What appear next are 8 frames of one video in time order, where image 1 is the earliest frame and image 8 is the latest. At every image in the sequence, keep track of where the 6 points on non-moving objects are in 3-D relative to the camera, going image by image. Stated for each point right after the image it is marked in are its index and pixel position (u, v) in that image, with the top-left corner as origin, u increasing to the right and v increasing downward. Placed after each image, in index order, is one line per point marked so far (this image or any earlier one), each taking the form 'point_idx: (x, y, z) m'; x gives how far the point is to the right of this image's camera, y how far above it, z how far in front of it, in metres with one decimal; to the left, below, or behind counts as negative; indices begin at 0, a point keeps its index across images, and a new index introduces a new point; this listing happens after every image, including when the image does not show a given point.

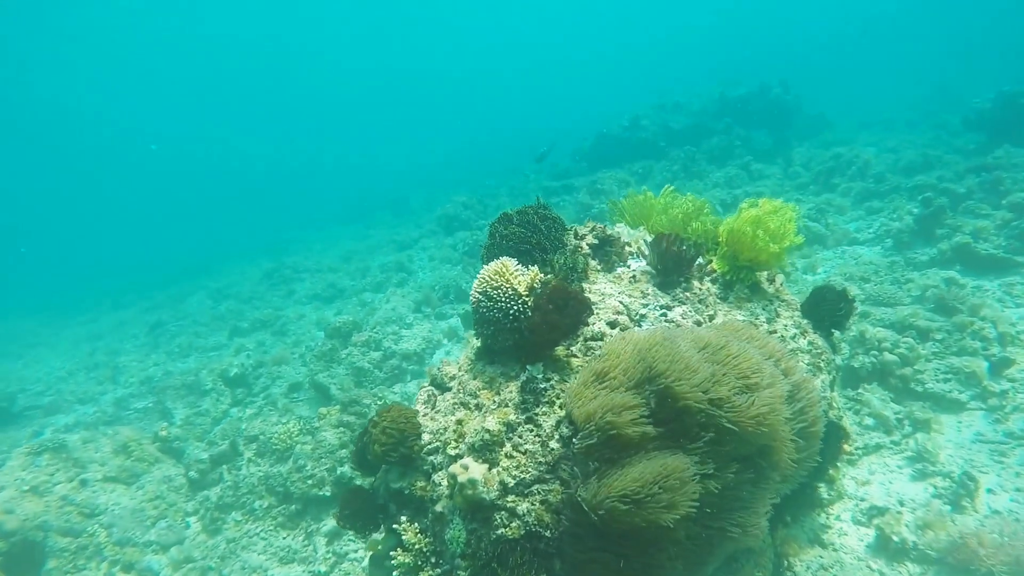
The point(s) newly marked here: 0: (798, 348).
0: (+3.5, -0.8, +6.1) m
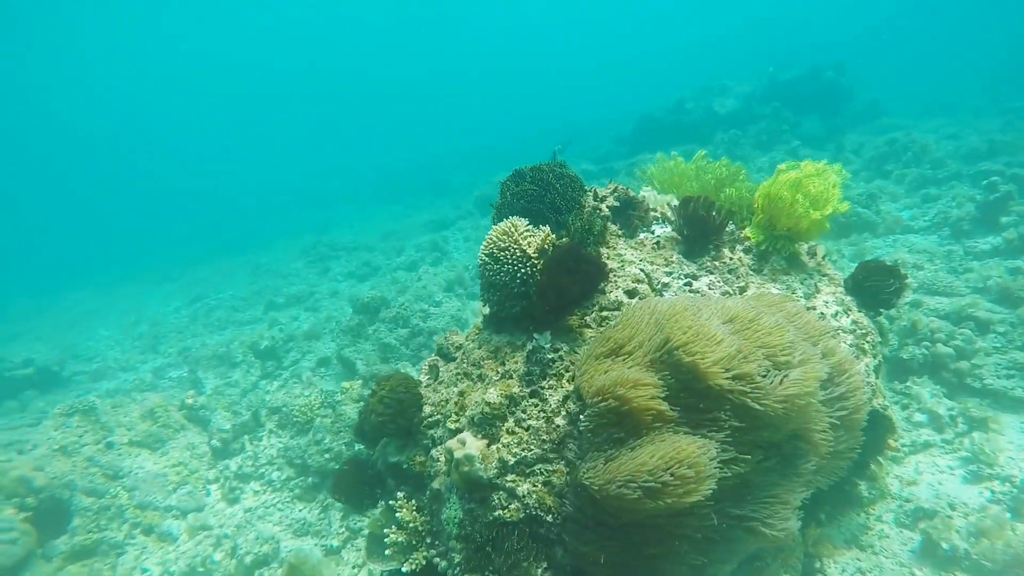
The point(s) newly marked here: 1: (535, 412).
0: (+3.6, -0.4, +5.4) m
1: (+0.2, -1.2, +4.7) m
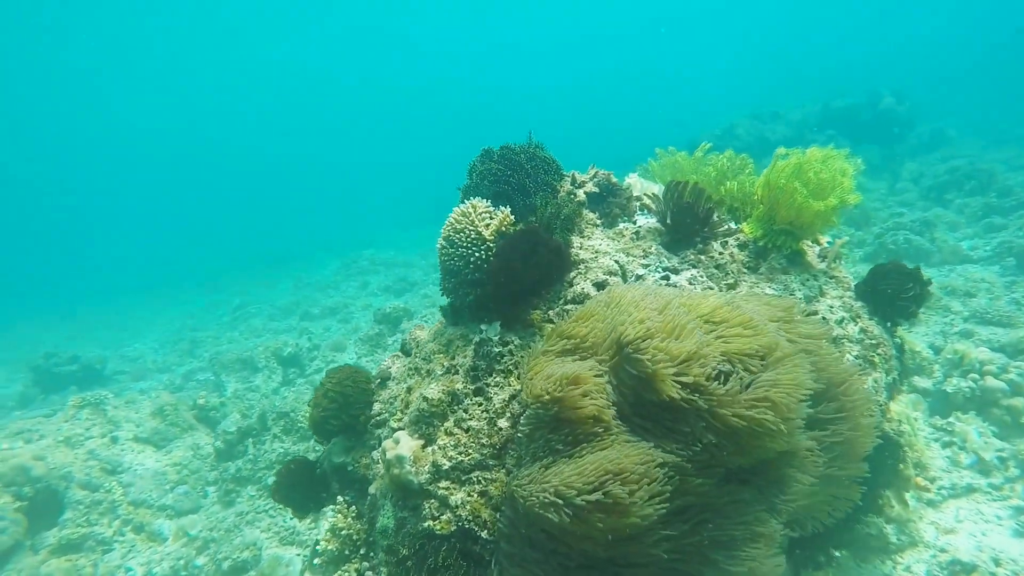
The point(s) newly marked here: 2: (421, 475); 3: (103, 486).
0: (+3.1, -0.5, +4.7) m
1: (-0.3, -1.1, +4.2) m
2: (-0.8, -1.5, +4.1) m
3: (-9.7, -4.7, +11.6) m
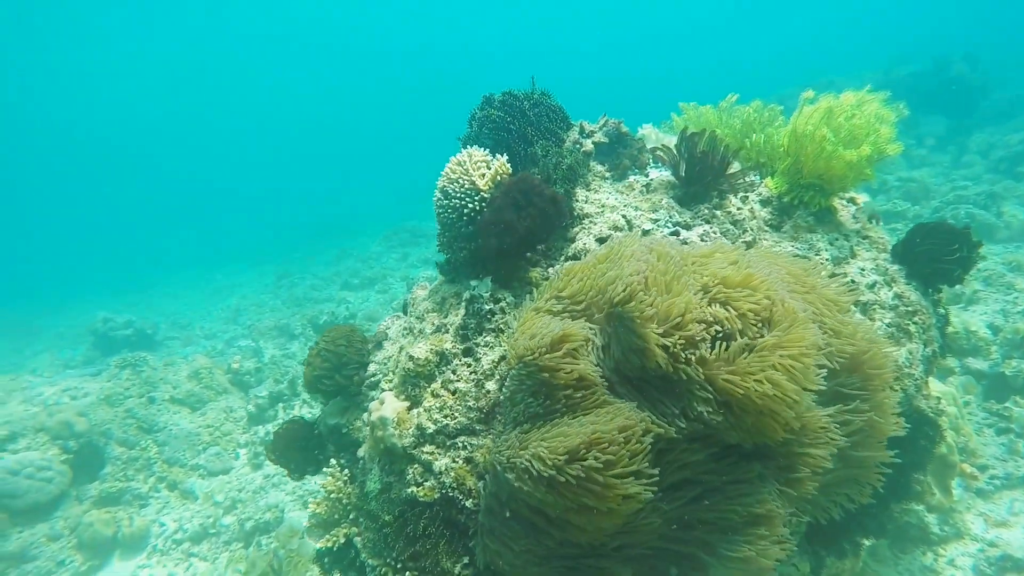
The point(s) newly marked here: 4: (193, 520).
0: (+3.1, -0.1, +4.1) m
1: (-0.4, -0.7, +4.0) m
2: (-0.9, -1.2, +3.9) m
3: (-9.3, -3.9, +12.2) m
4: (-6.5, -4.8, +10.1) m
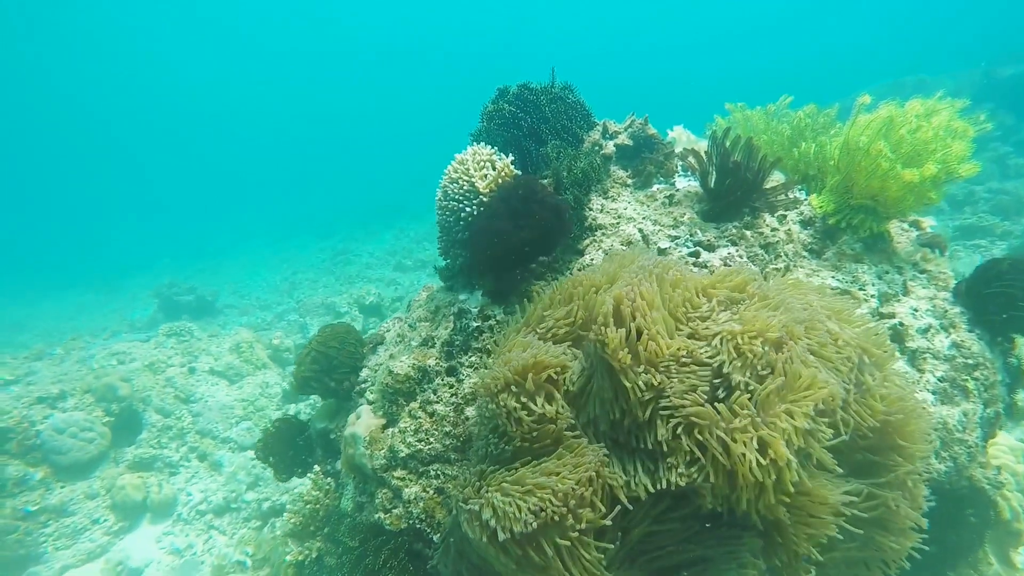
0: (+3.0, -0.4, +3.5) m
1: (-0.5, -0.8, +3.6) m
2: (-1.0, -1.3, +3.6) m
3: (-8.8, -3.3, +12.7) m
4: (-6.3, -4.4, +10.4) m
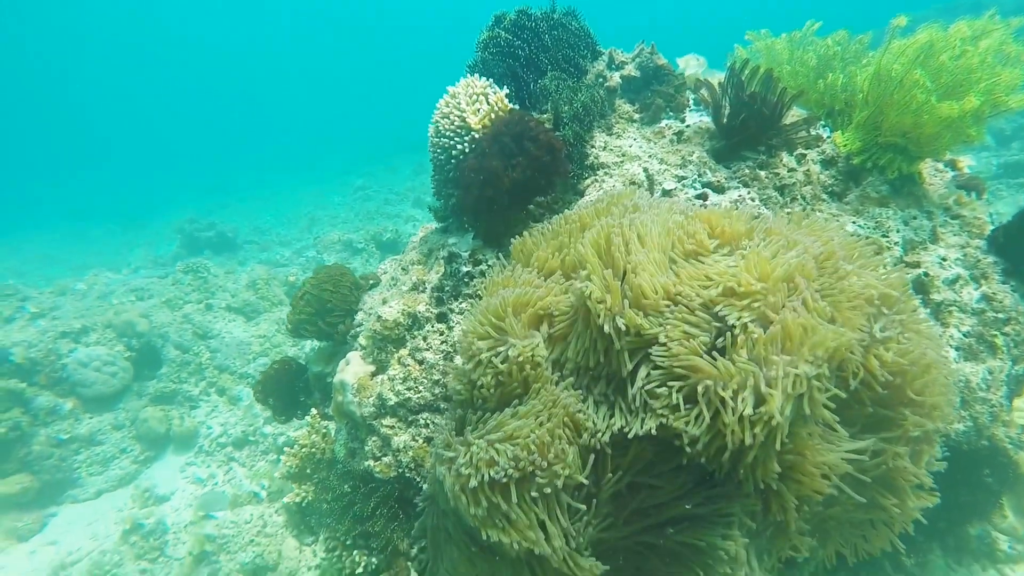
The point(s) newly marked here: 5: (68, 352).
0: (+2.9, -0.1, +3.2) m
1: (-0.6, -0.4, +3.5) m
2: (-1.1, -0.9, +3.6) m
3: (-8.6, -1.7, +13.1) m
4: (-6.1, -3.1, +10.9) m
5: (-10.1, -1.4, +11.1) m
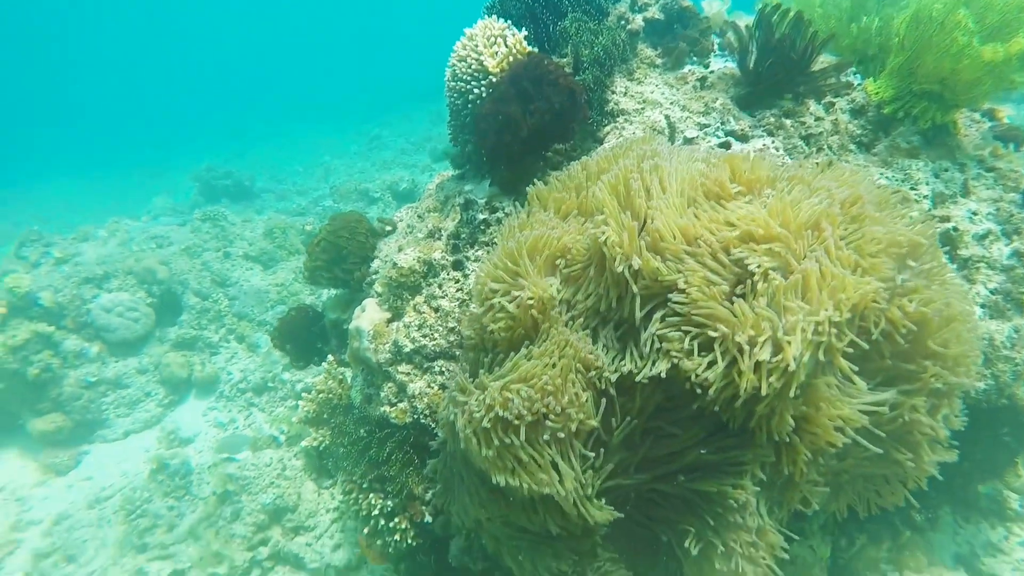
0: (+3.0, +0.2, +3.2) m
1: (-0.5, 0.0, +3.5) m
2: (-1.0, -0.5, +3.6) m
3: (-8.3, -0.5, +13.3) m
4: (-5.9, -2.1, +11.2) m
5: (-9.8, -0.3, +11.4) m
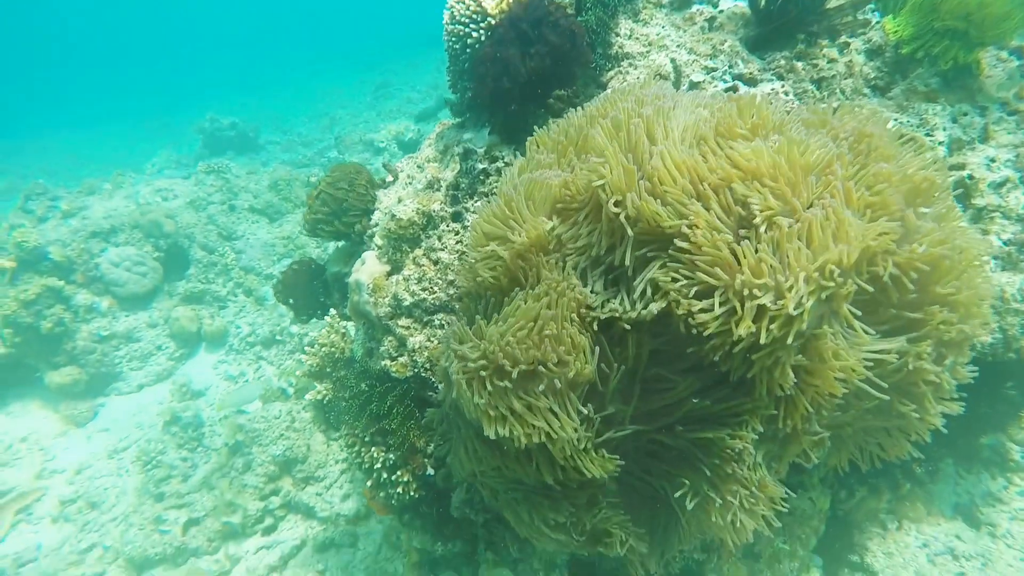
0: (+3.0, +0.5, +3.0) m
1: (-0.5, +0.3, +3.5) m
2: (-1.0, -0.1, +3.6) m
3: (-8.1, +0.5, +13.4) m
4: (-5.8, -1.2, +11.4) m
5: (-9.6, +0.6, +11.5) m
